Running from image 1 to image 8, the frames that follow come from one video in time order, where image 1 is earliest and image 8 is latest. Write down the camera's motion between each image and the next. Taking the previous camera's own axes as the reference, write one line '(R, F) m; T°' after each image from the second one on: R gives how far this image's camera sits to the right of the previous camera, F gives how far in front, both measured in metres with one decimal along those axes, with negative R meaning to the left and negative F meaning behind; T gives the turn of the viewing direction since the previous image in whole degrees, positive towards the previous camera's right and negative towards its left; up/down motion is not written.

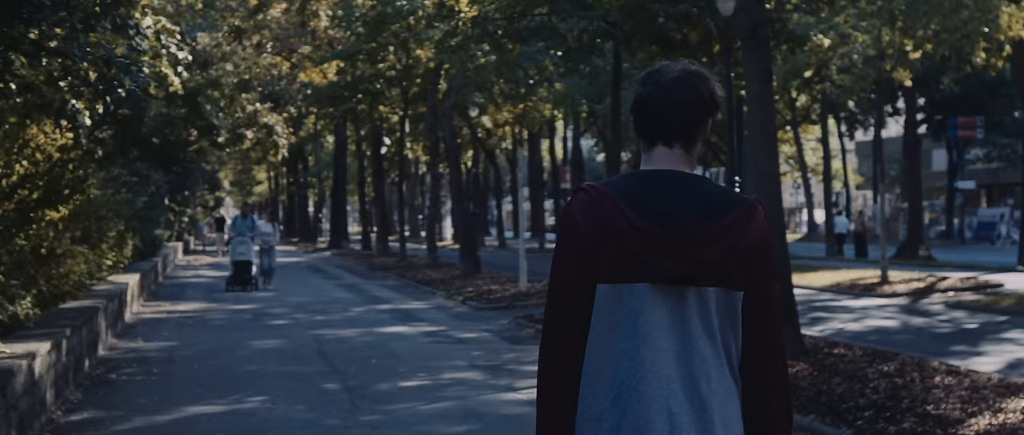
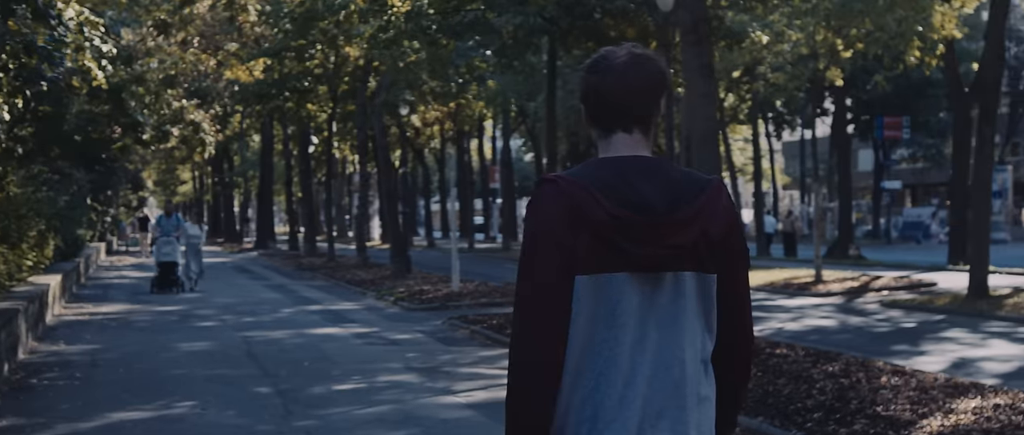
(-0.1, +0.3) m; +3°
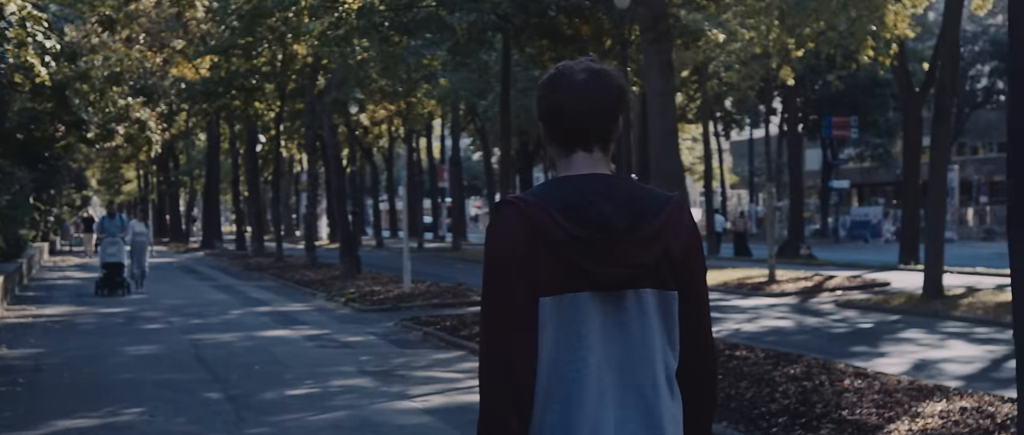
(-0.1, +0.3) m; +2°
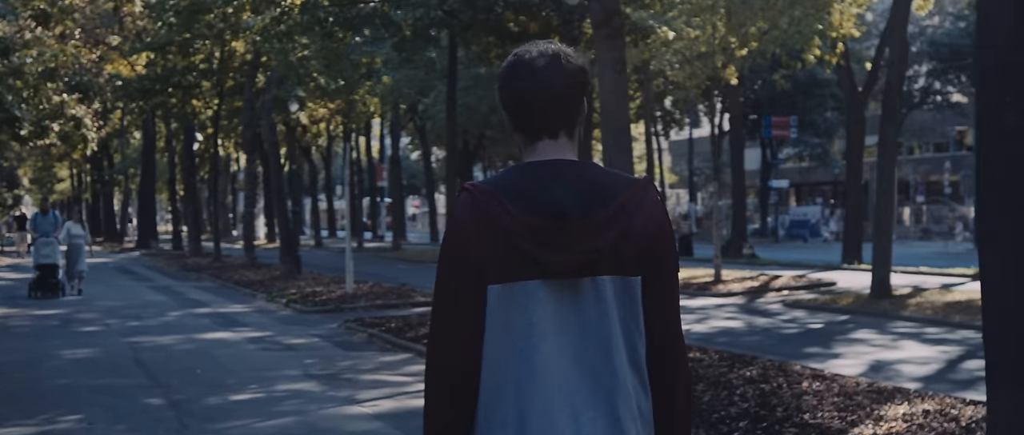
(-0.1, +0.3) m; +2°
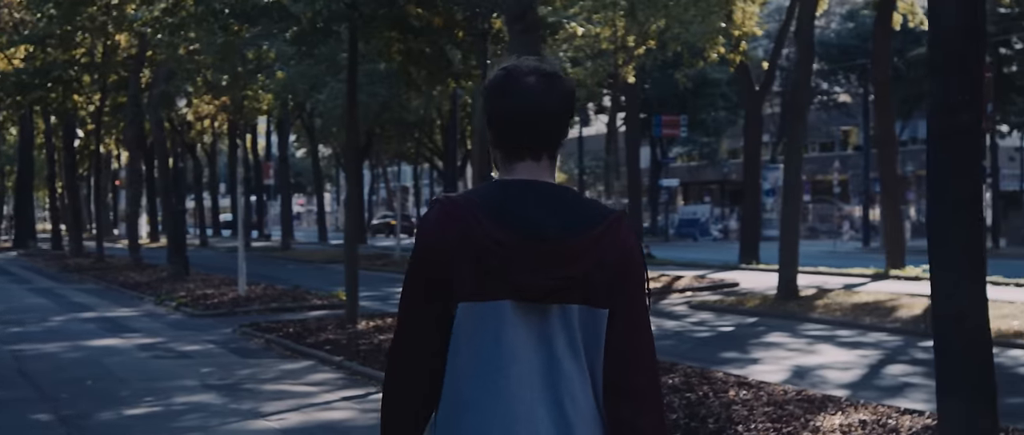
(-0.2, +0.6) m; +4°
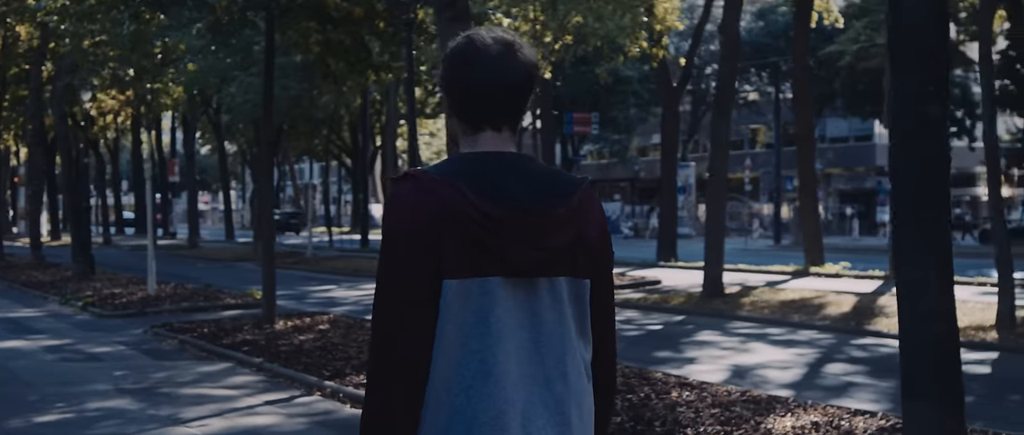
(-0.2, +0.5) m; +4°
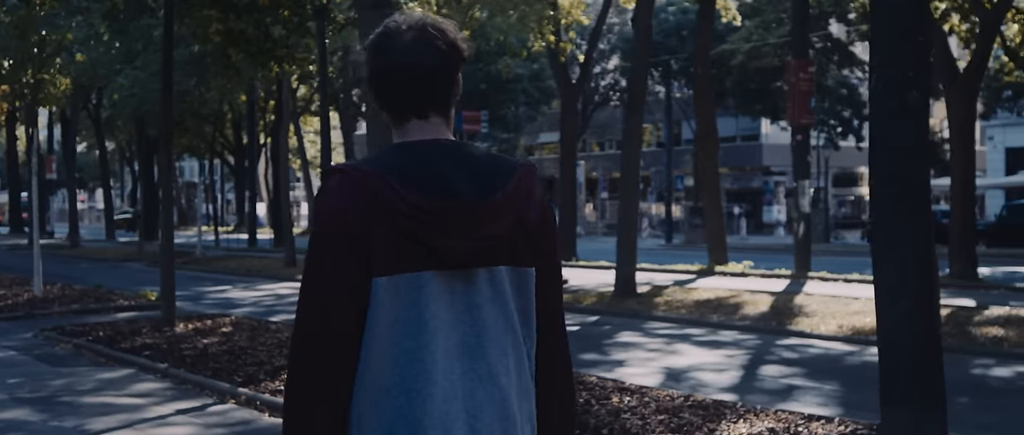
(-0.3, +0.6) m; +5°
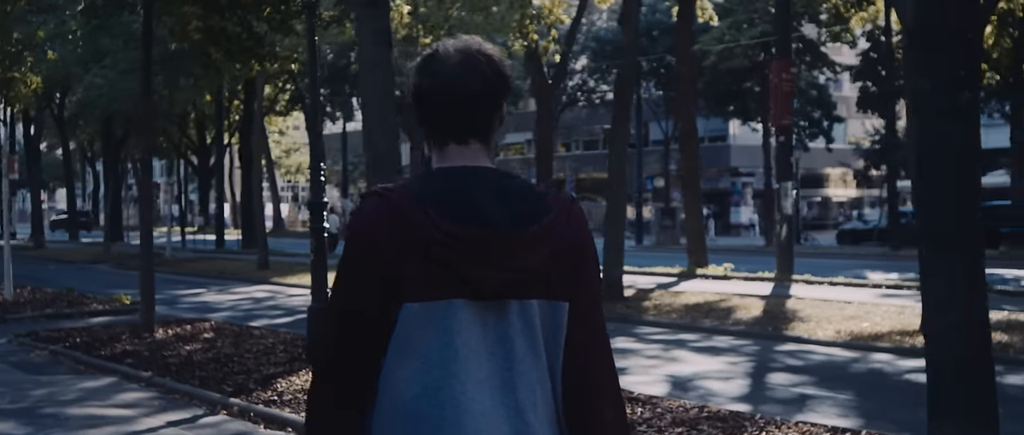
(-0.3, +0.4) m; +2°
